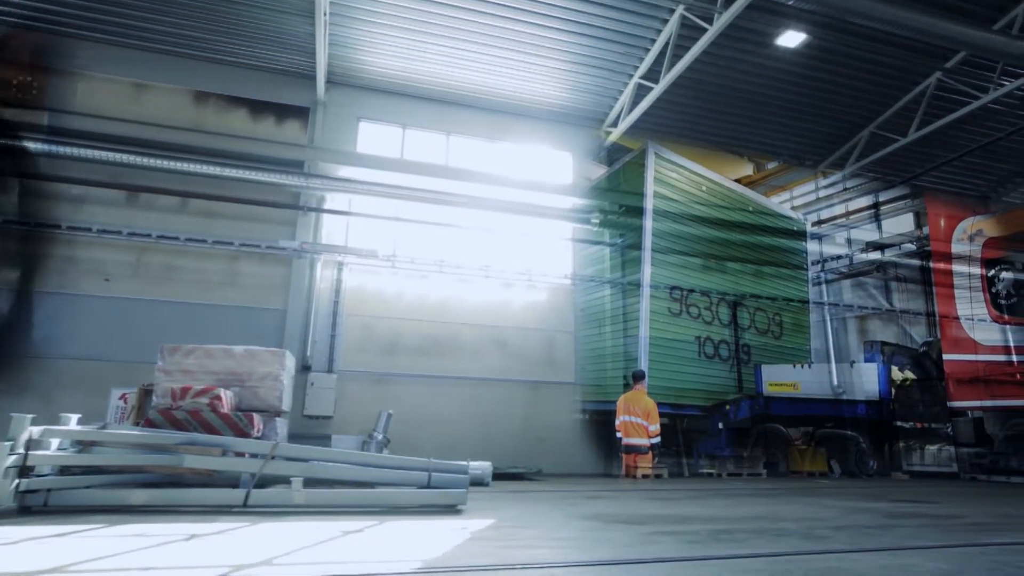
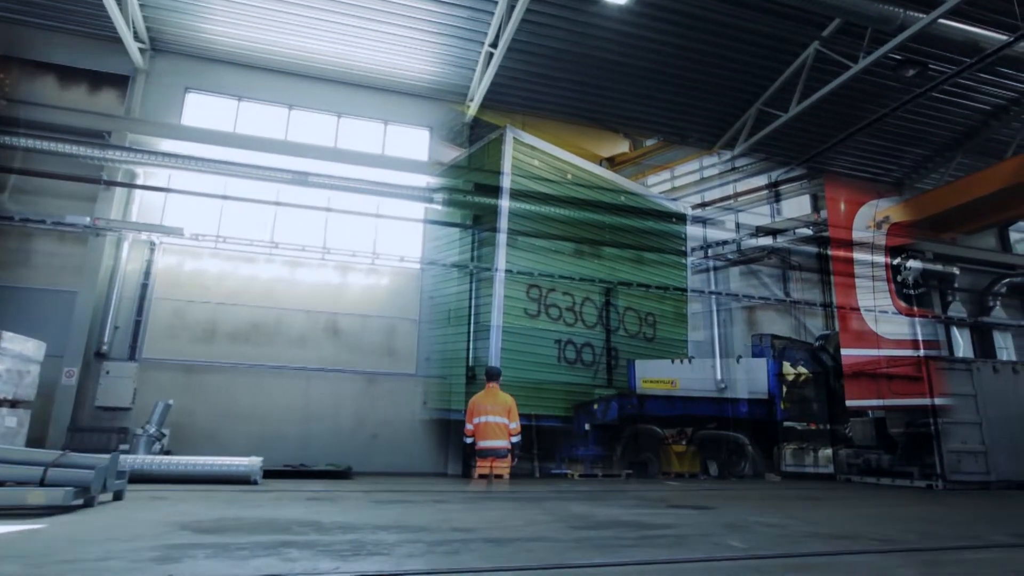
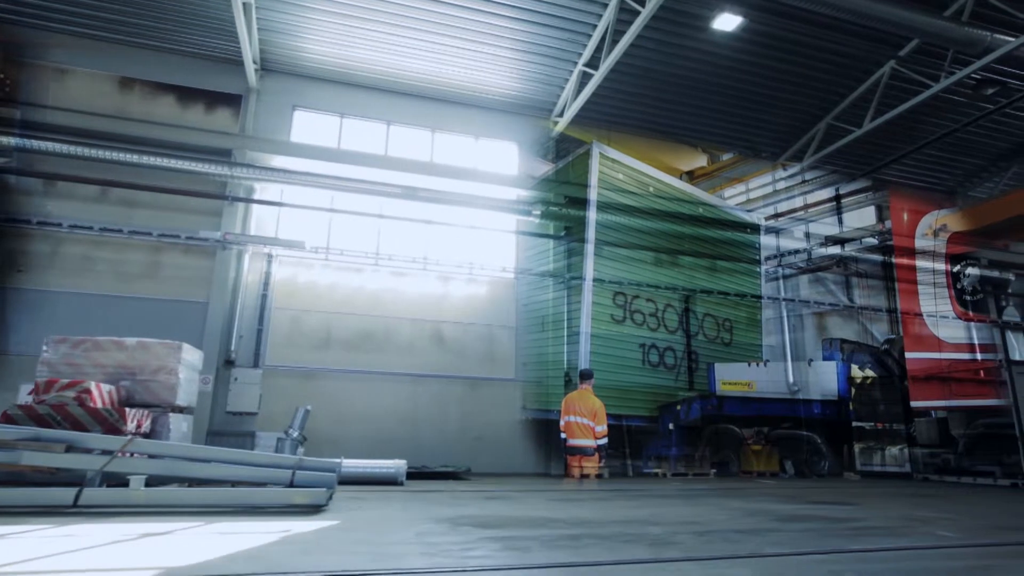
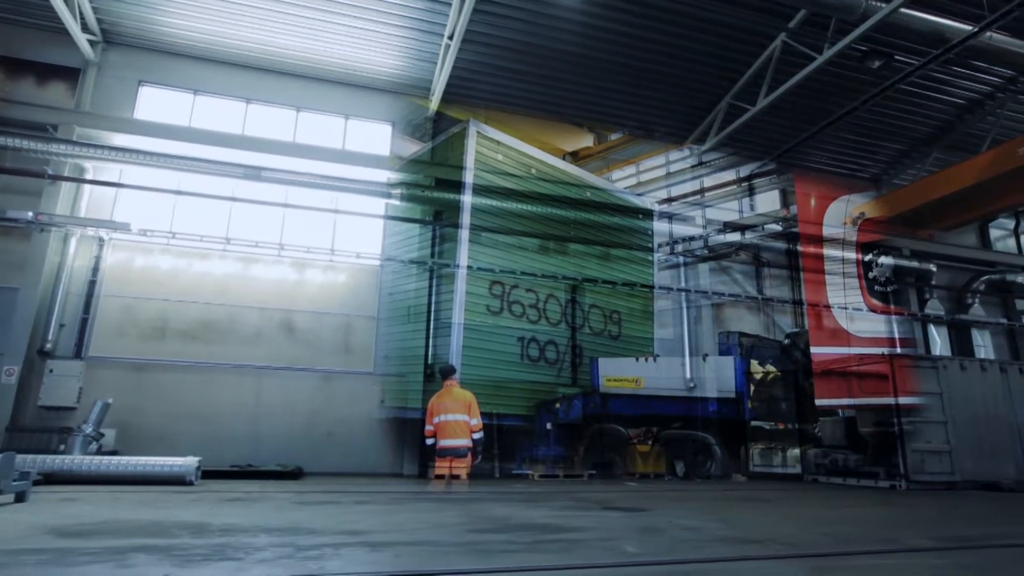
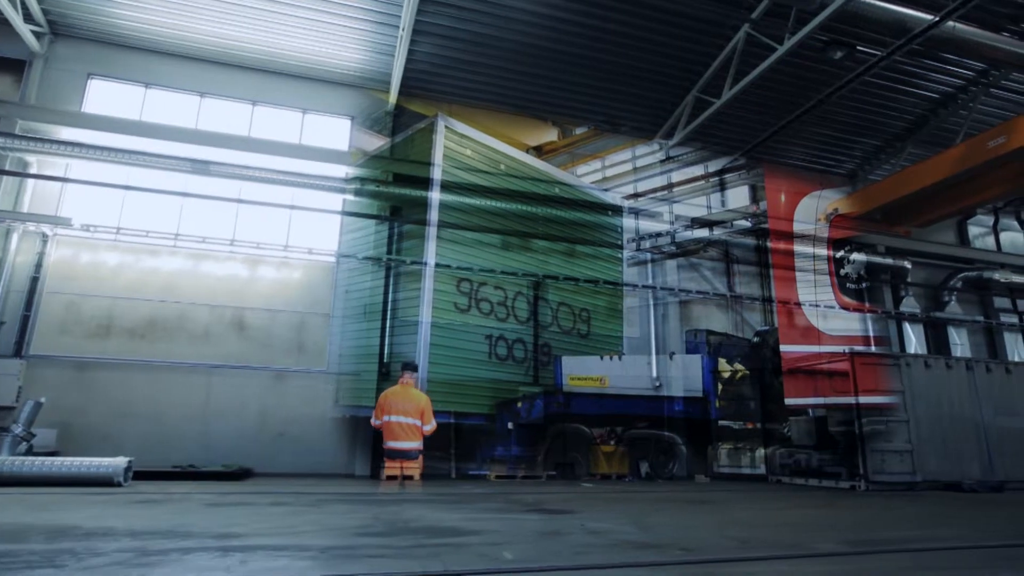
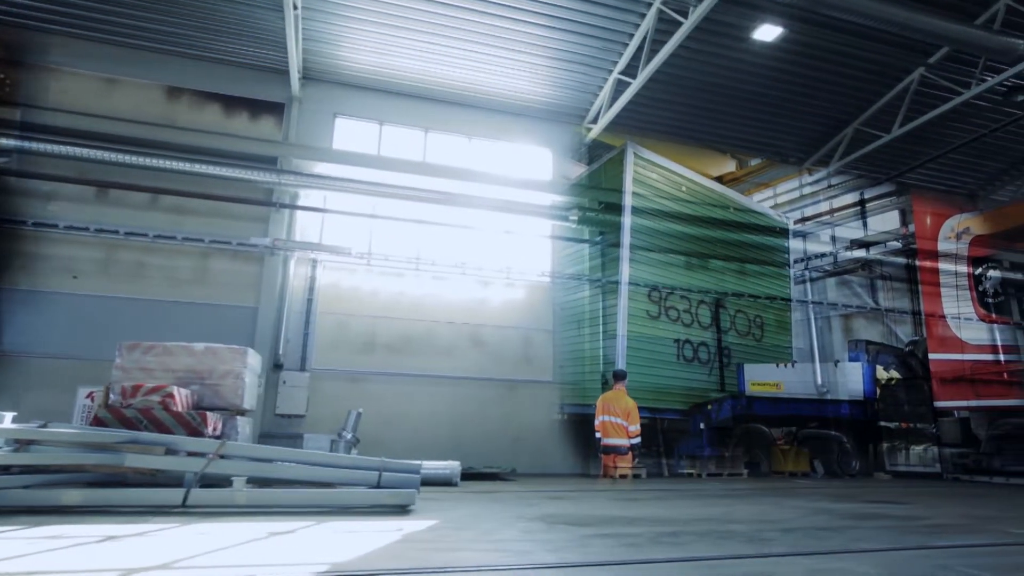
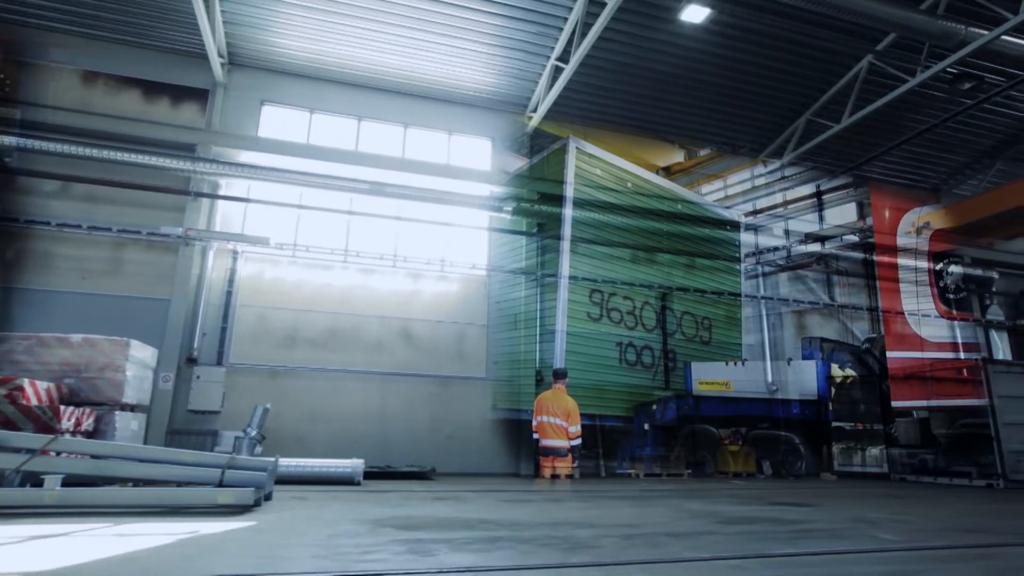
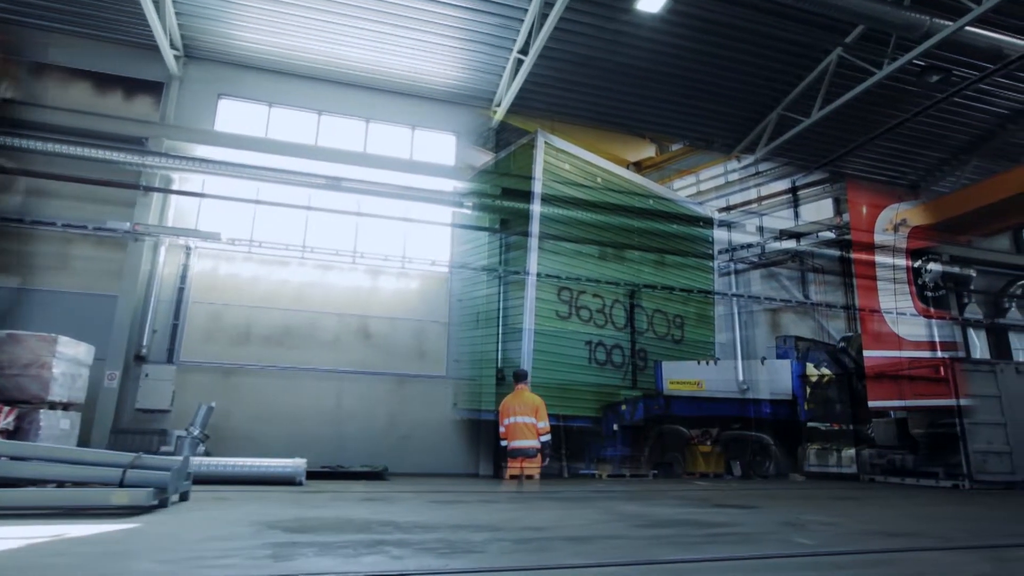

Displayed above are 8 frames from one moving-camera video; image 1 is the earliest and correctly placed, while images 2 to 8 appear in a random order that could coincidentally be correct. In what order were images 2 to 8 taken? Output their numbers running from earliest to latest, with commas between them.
6, 3, 7, 8, 2, 4, 5
